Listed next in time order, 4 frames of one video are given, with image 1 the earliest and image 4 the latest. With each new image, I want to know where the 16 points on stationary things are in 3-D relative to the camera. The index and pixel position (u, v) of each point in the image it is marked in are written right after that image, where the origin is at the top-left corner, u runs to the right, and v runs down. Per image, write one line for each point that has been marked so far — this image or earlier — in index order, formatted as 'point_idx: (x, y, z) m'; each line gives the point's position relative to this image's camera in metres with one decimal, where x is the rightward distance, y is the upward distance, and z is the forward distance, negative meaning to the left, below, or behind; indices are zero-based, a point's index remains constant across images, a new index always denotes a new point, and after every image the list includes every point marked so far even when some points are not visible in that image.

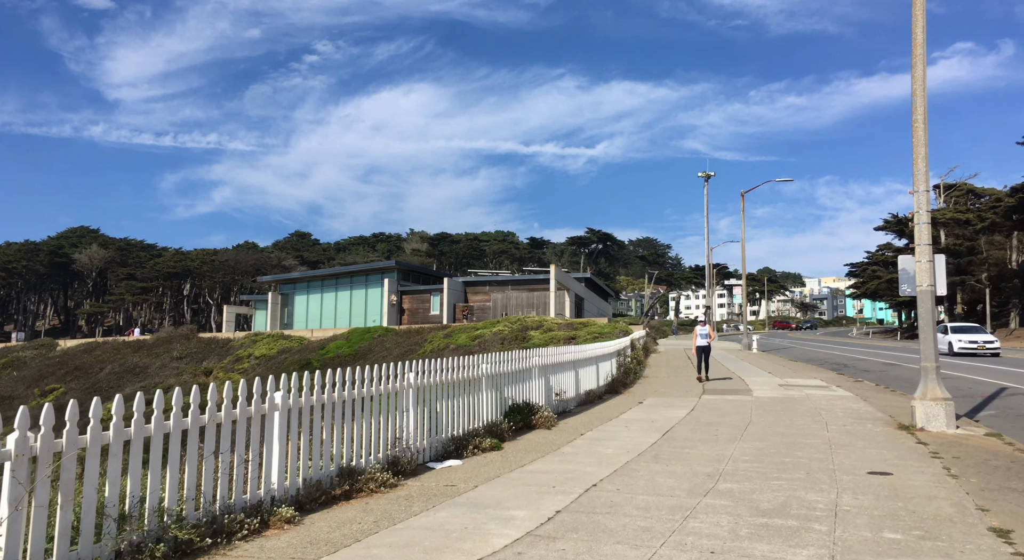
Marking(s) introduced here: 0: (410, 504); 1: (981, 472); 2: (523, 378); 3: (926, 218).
0: (-0.7, -1.7, +5.0) m
1: (+4.6, -1.9, +6.6) m
2: (+0.3, -1.3, +9.1) m
3: (+5.9, +1.0, +9.6) m
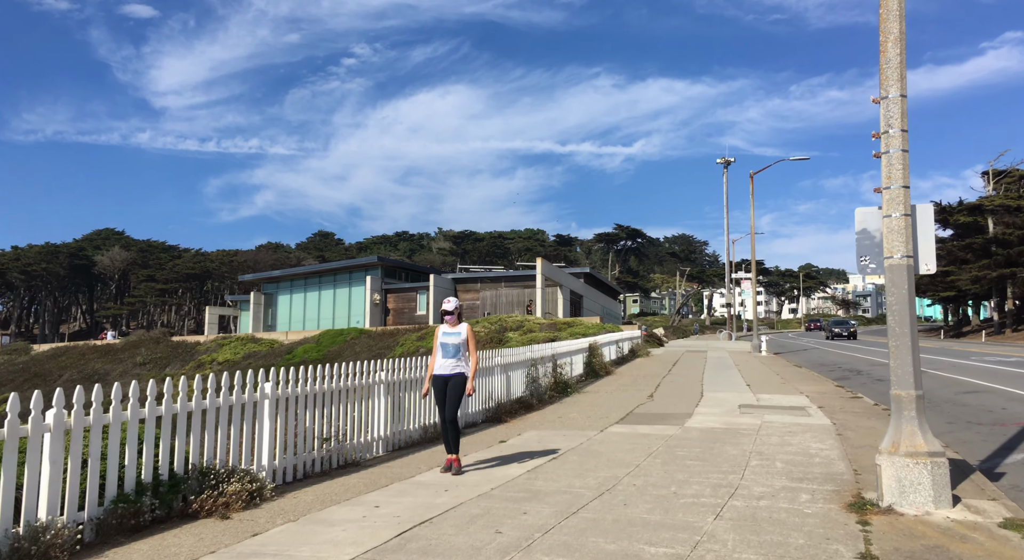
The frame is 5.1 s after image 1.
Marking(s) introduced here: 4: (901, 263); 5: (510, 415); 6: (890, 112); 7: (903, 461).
0: (-3.5, -1.5, +1.5) m
1: (+1.8, -1.7, +2.8) m
2: (-2.3, -1.2, +5.5) m
3: (+3.3, +1.2, +5.7) m
4: (+3.3, +0.1, +5.7) m
5: (0.0, -2.1, +10.8) m
6: (+3.2, +1.4, +5.8) m
7: (+3.2, -1.5, +5.5) m
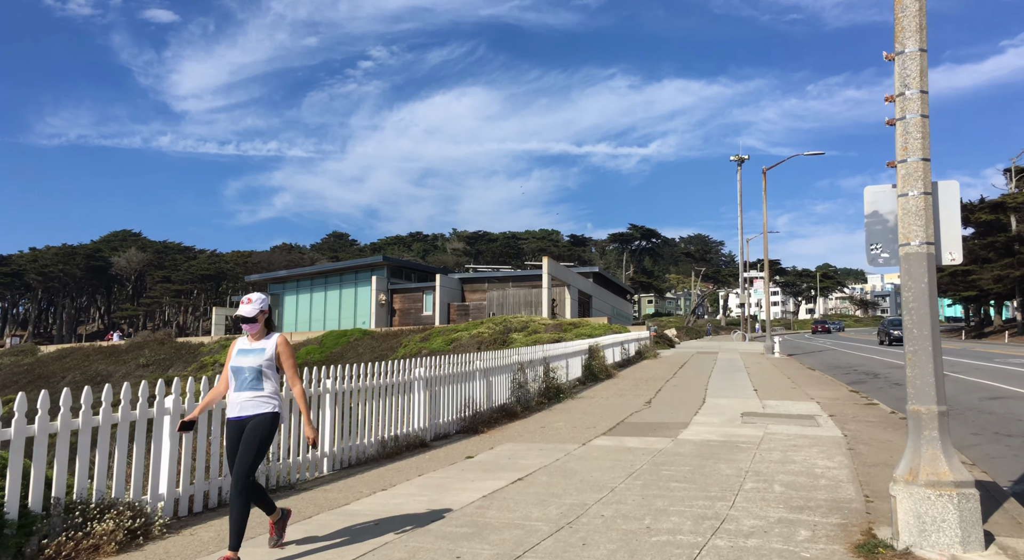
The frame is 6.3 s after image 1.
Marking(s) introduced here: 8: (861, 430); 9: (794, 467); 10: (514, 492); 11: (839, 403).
0: (-4.1, -1.5, +0.7) m
1: (+1.4, -1.6, +1.9) m
2: (-2.8, -1.1, +4.6) m
3: (+2.8, +1.2, +4.7) m
4: (+2.8, +0.2, +4.7) m
5: (-0.3, -2.1, +9.9) m
6: (+2.8, +1.5, +4.8) m
7: (+2.8, -1.4, +4.6) m
8: (+5.1, -2.2, +9.9) m
9: (+3.0, -2.0, +7.2) m
10: (0.0, -1.9, +6.0) m
11: (+6.3, -2.4, +13.1) m
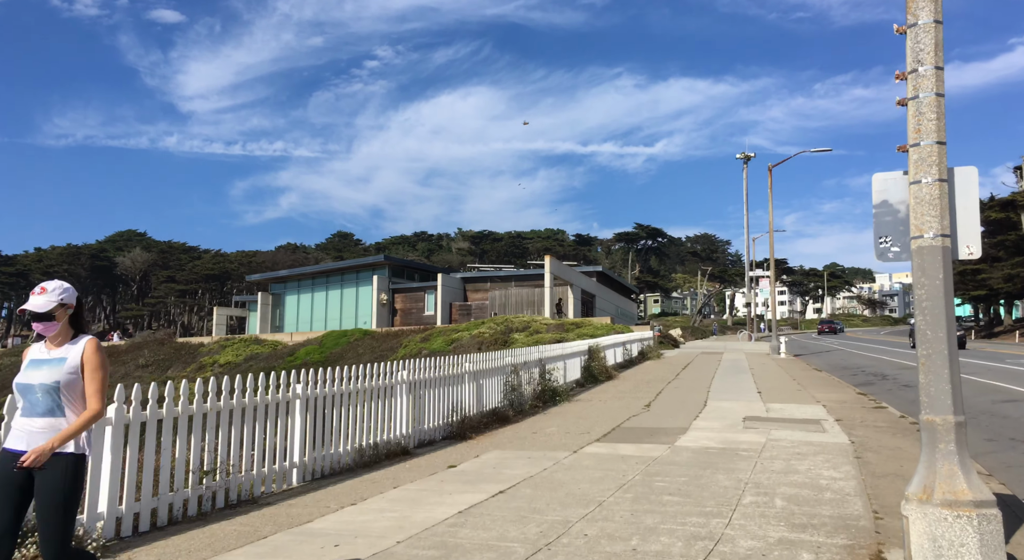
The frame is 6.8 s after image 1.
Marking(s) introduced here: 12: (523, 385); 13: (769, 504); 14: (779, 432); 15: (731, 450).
0: (-4.3, -1.5, +0.3) m
1: (+1.1, -1.6, +1.4) m
2: (-2.9, -1.1, +4.2) m
3: (+2.6, +1.3, +4.3) m
4: (+2.7, +0.2, +4.3) m
5: (-0.5, -2.1, +9.4) m
6: (+2.6, +1.5, +4.3) m
7: (+2.6, -1.4, +4.1) m
8: (+5.0, -2.2, +9.4) m
9: (+2.8, -2.0, +6.7) m
10: (-0.2, -1.9, +5.5) m
11: (+6.2, -2.3, +12.6) m
12: (+0.2, -1.9, +12.0) m
13: (+2.1, -1.9, +5.7) m
14: (+3.7, -2.1, +9.5) m
15: (+2.7, -2.0, +8.2) m
